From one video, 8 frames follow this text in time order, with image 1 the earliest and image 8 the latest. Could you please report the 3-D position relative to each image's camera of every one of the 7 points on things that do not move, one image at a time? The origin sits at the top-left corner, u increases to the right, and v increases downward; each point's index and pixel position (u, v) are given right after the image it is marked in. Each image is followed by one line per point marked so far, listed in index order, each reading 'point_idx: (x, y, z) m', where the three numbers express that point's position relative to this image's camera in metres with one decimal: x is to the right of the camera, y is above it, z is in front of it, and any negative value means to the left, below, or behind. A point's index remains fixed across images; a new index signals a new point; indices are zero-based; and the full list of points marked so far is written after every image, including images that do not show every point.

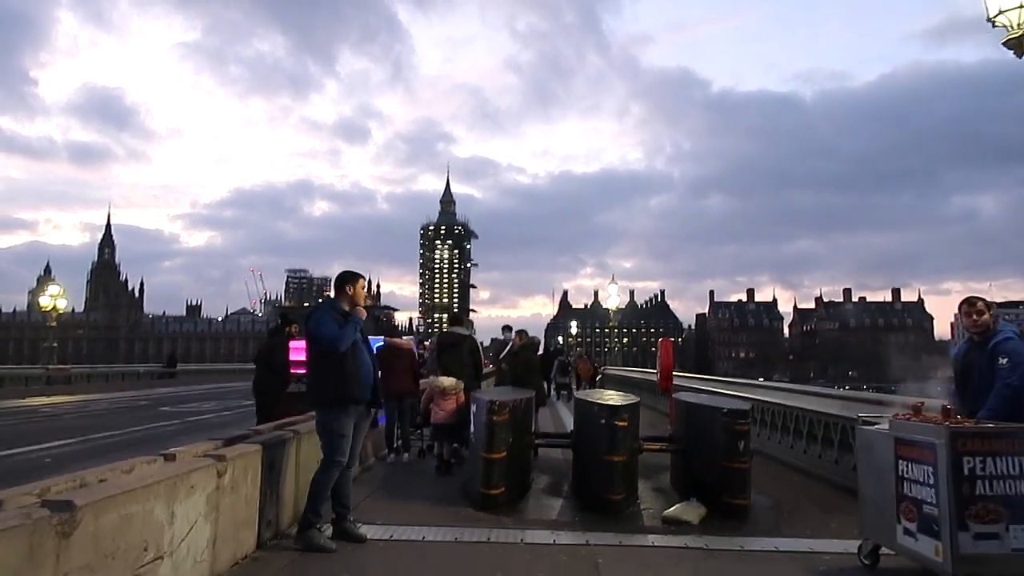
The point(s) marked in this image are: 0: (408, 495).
0: (-1.1, -2.1, +8.0) m
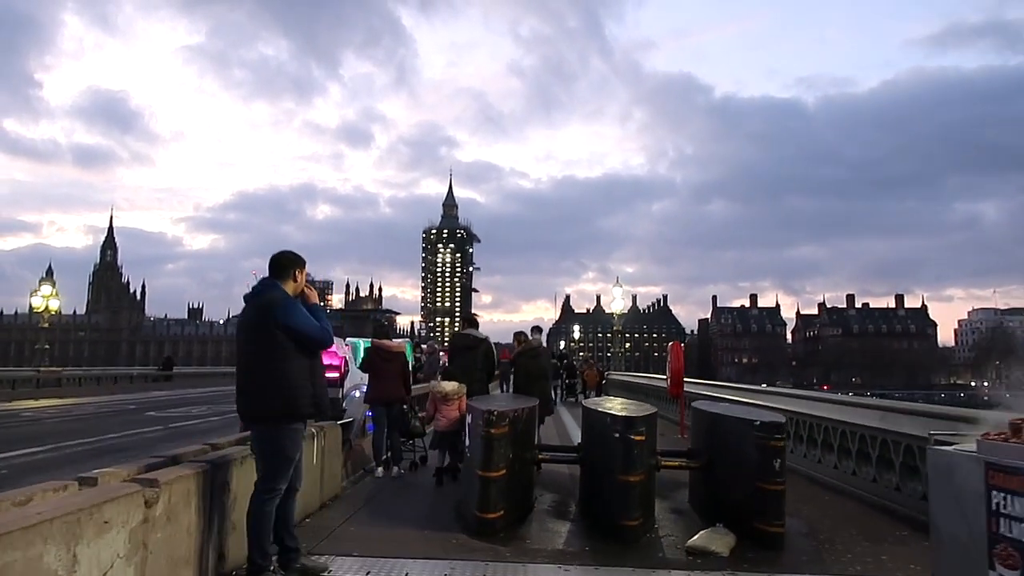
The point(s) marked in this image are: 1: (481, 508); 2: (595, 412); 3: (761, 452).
0: (-1.1, -2.1, +7.1) m
1: (-0.3, -1.8, +6.4) m
2: (+0.8, -1.1, +7.1) m
3: (+2.1, -1.4, +6.4) m
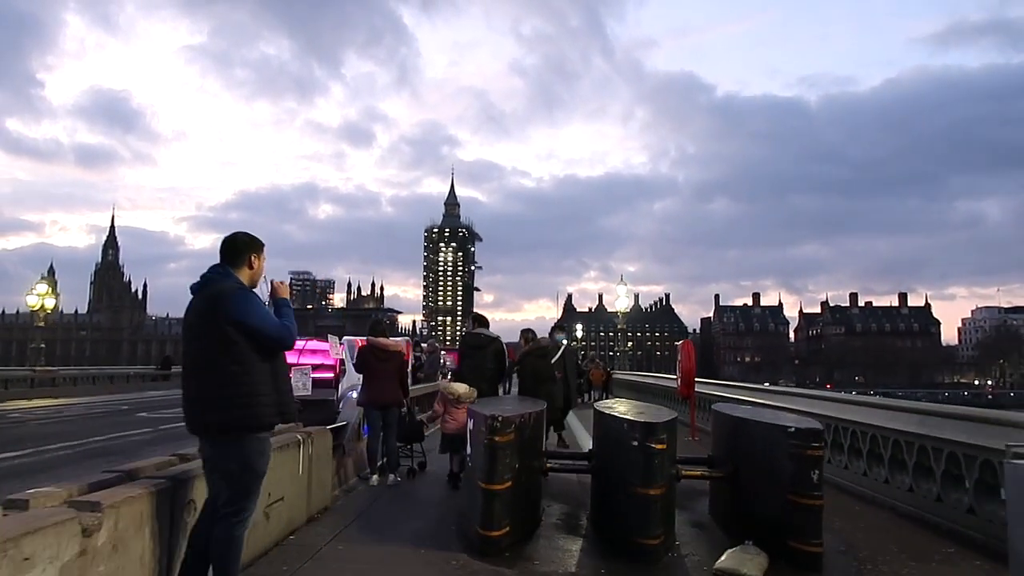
0: (-1.0, -2.0, +6.4) m
1: (-0.2, -1.7, +5.7) m
2: (+0.8, -1.1, +6.4) m
3: (+2.1, -1.3, +5.7) m
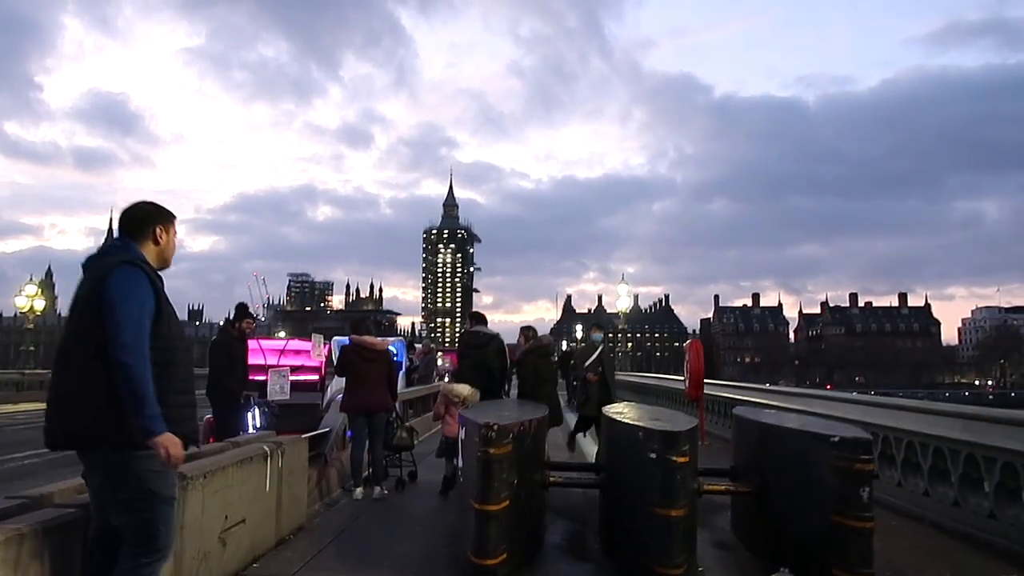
0: (-1.0, -1.9, +5.6) m
1: (-0.2, -1.7, +4.9) m
2: (+0.8, -1.0, +5.6) m
3: (+2.1, -1.2, +4.9) m
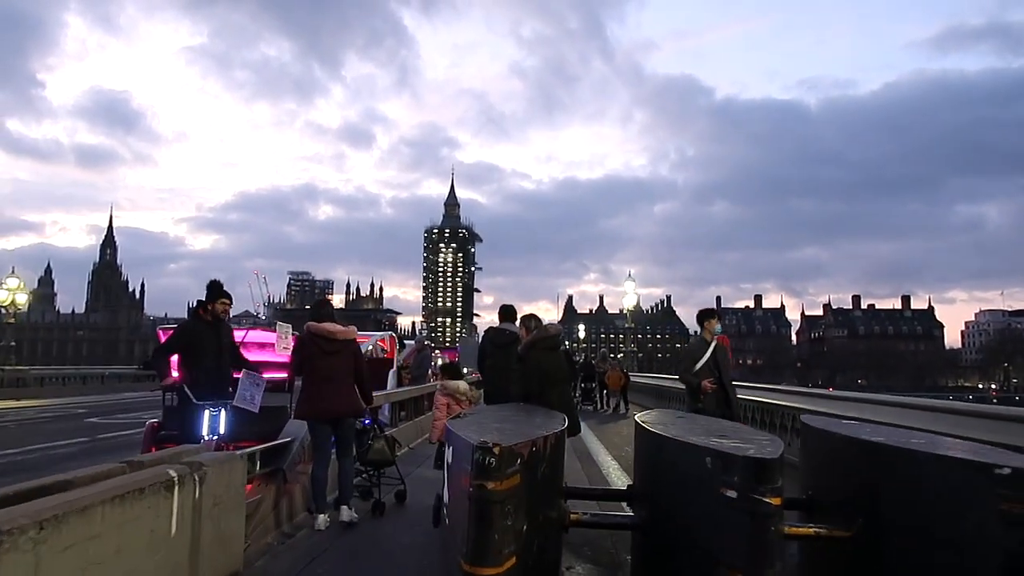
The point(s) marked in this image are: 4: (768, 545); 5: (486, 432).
0: (-1.0, -1.7, +4.0) m
1: (-0.2, -1.5, +3.3) m
2: (+0.8, -0.8, +3.9) m
3: (+2.1, -1.0, +3.3) m
4: (+1.1, -1.1, +3.3) m
5: (-0.1, -0.7, +3.8) m
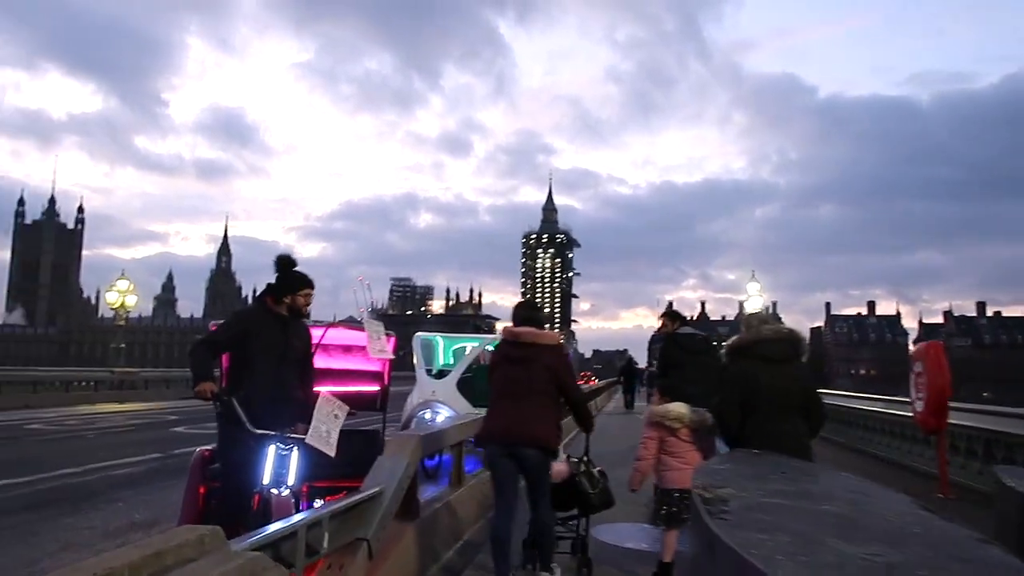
0: (-0.2, -1.6, +1.6) m
1: (+0.5, -1.3, +0.8) m
2: (+1.6, -0.6, +1.3) m
3: (+2.8, -0.8, +0.5) m
4: (+1.8, -0.9, +0.6) m
5: (+0.7, -0.5, +1.3) m
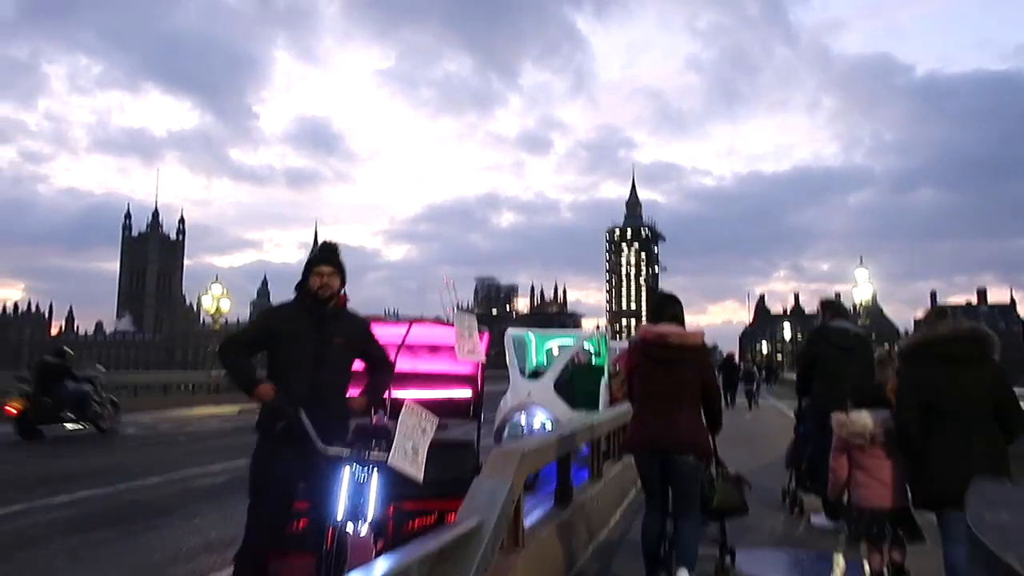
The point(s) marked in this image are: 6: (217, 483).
0: (+0.1, -1.5, +0.6) m
1: (+0.7, -1.2, -0.3) m
2: (+1.9, -0.5, +0.2) m
3: (+3.0, -0.7, -0.8) m
4: (+1.9, -0.7, -0.6) m
5: (+0.9, -0.4, +0.2) m
6: (-3.7, -2.4, +9.5) m
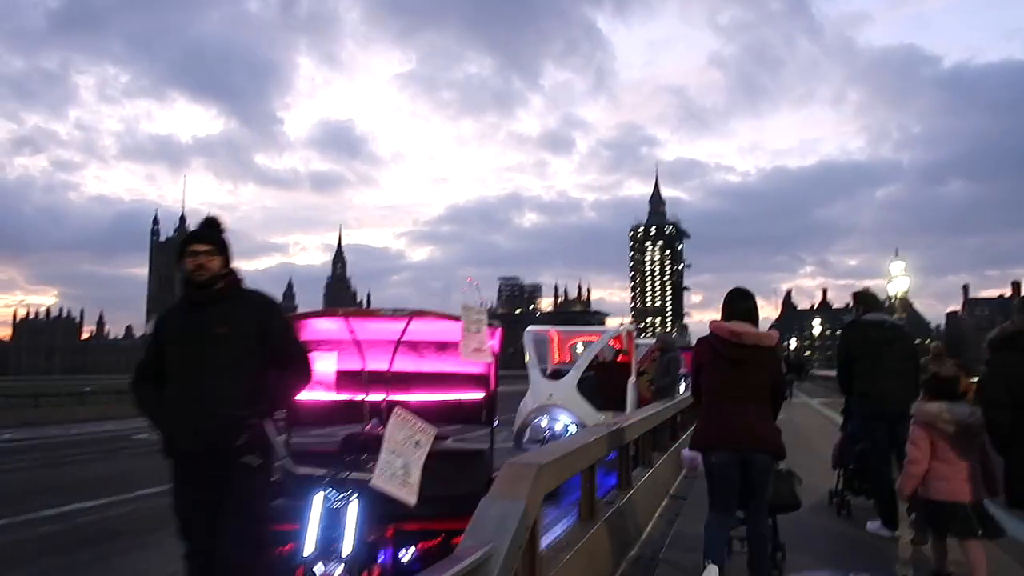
0: (+0.1, -1.4, -0.1) m
1: (+0.7, -1.1, -1.0) m
2: (+1.8, -0.4, -0.6) m
3: (+2.9, -0.6, -1.6) m
4: (+1.9, -0.6, -1.3) m
5: (+0.8, -0.3, -0.5) m
6: (-3.4, -2.4, +8.9) m
